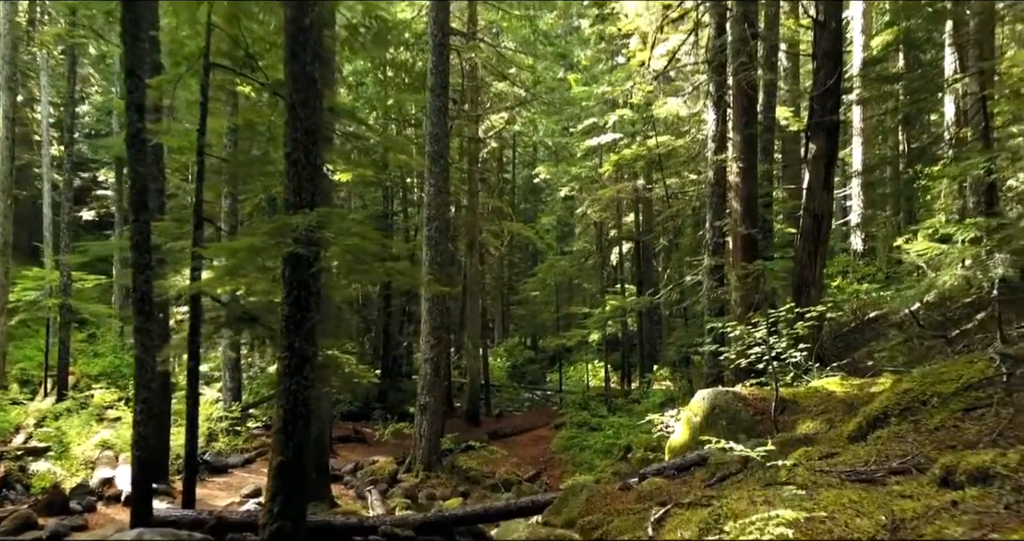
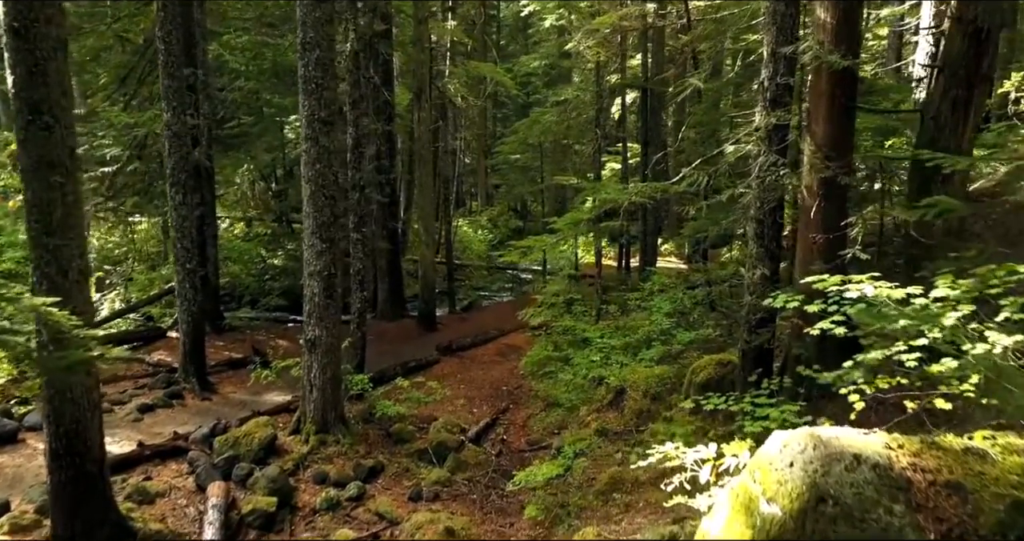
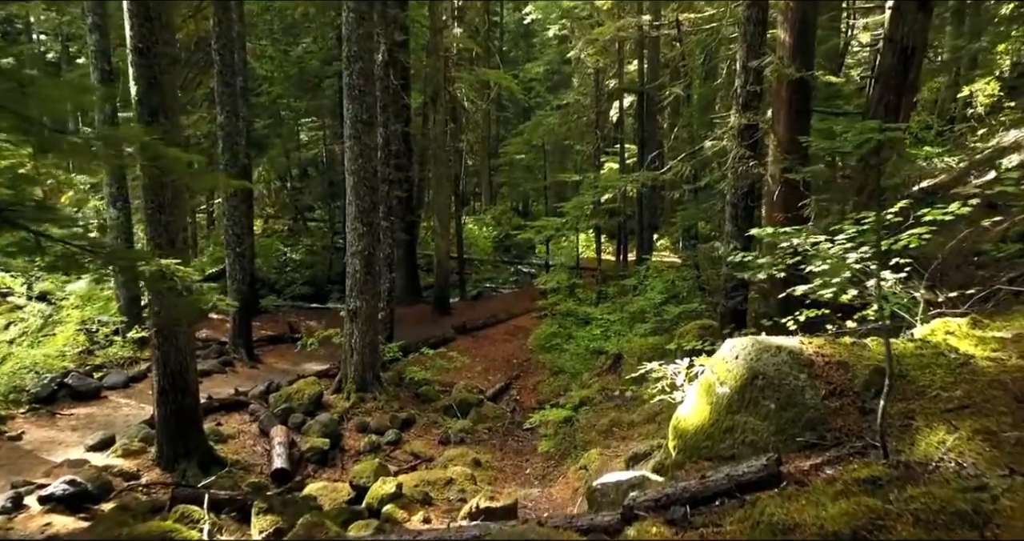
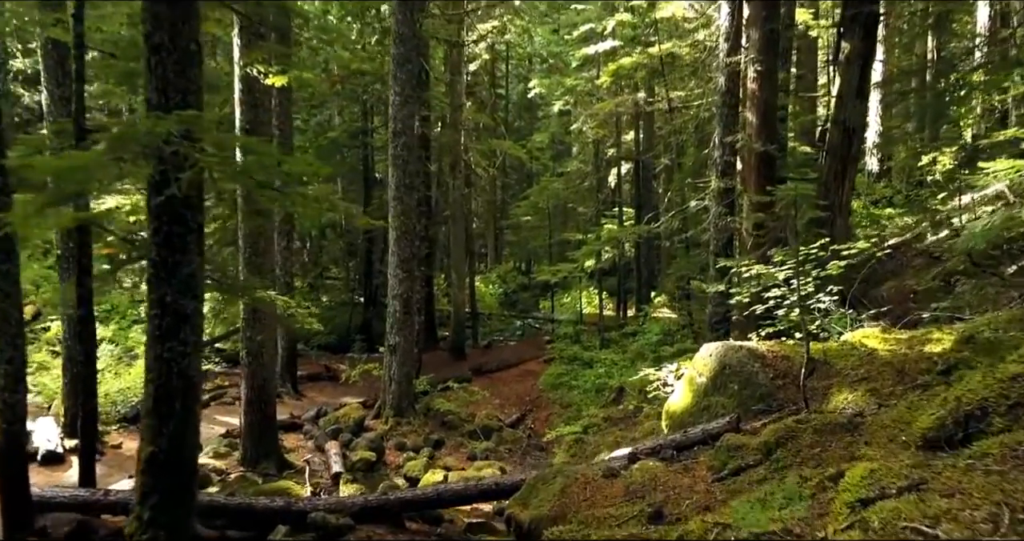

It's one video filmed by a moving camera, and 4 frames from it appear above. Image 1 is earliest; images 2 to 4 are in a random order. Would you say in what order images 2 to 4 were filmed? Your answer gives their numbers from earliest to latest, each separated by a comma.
4, 3, 2
